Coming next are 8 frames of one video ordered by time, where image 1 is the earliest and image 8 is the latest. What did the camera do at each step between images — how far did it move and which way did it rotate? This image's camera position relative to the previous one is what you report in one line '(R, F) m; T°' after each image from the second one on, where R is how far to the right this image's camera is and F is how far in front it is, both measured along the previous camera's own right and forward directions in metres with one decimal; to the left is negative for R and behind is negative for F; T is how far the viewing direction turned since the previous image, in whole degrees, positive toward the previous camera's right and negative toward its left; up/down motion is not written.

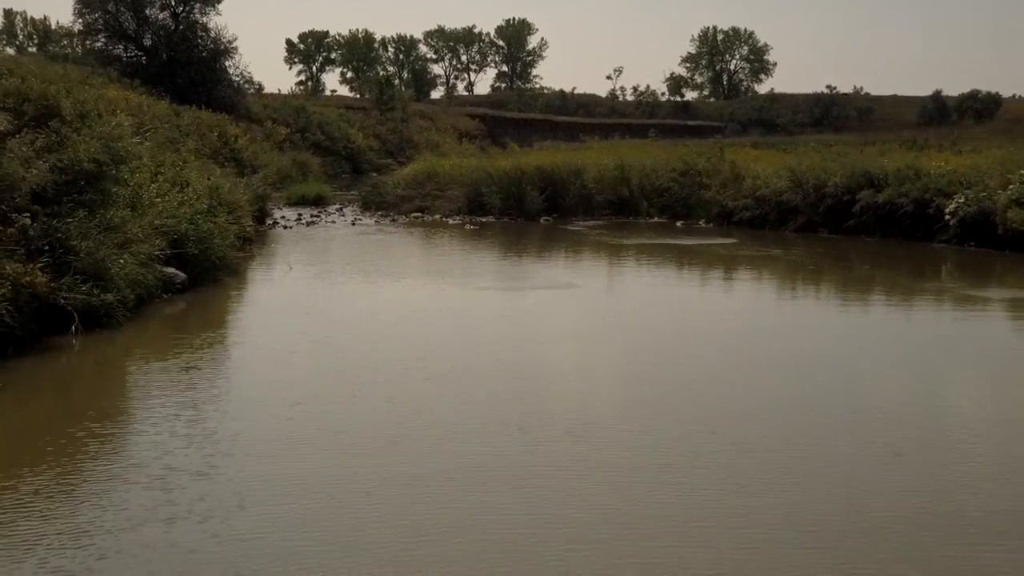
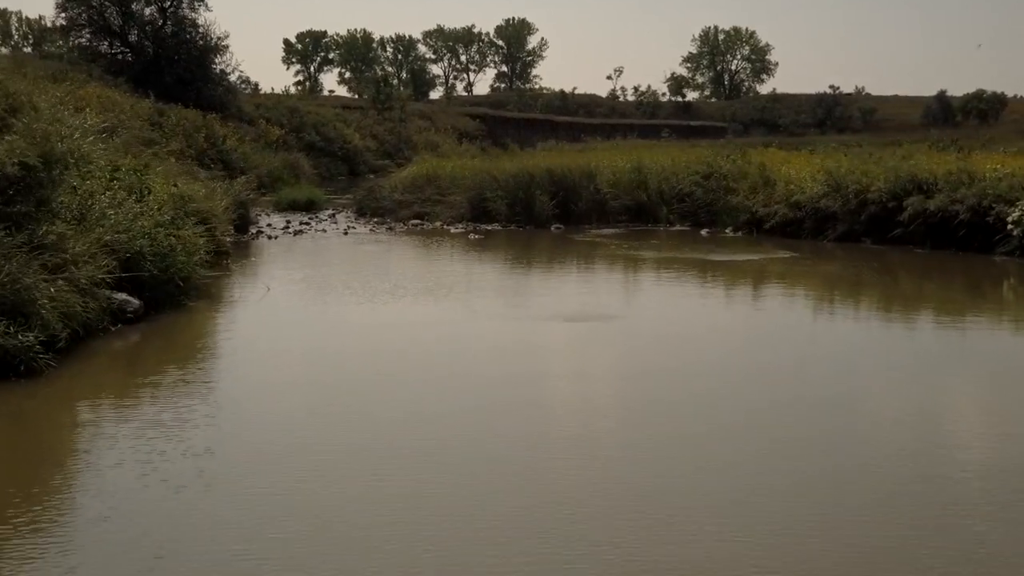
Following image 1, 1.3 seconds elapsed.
(-0.1, +1.4) m; 0°
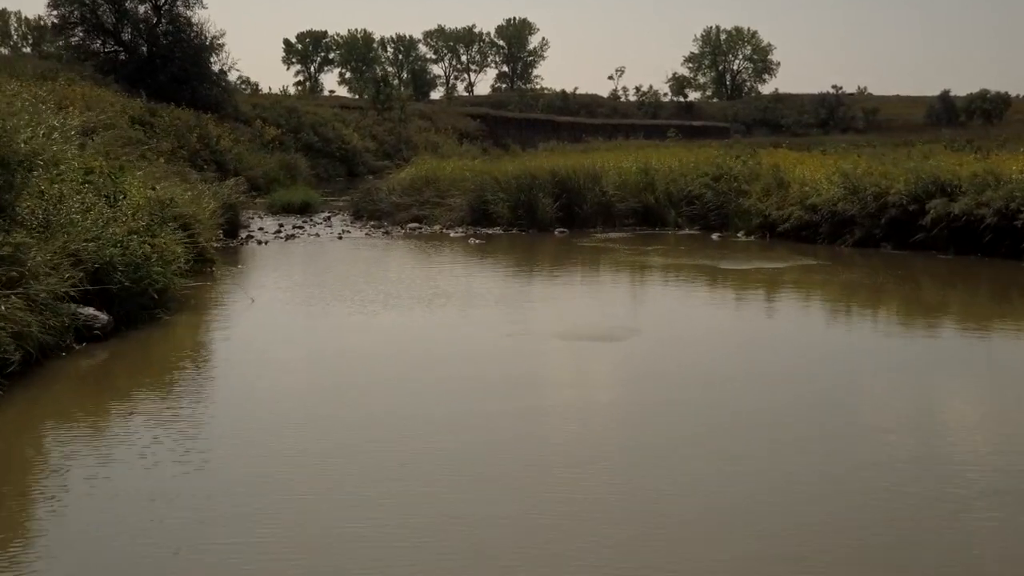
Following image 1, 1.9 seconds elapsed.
(0.0, +0.6) m; 0°
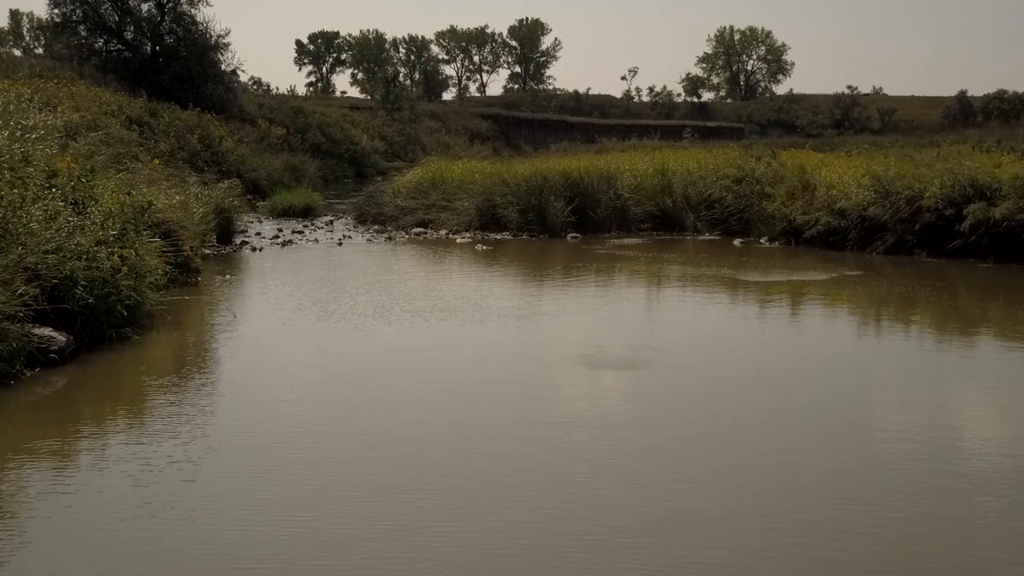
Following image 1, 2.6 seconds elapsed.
(0.0, +0.7) m; -1°
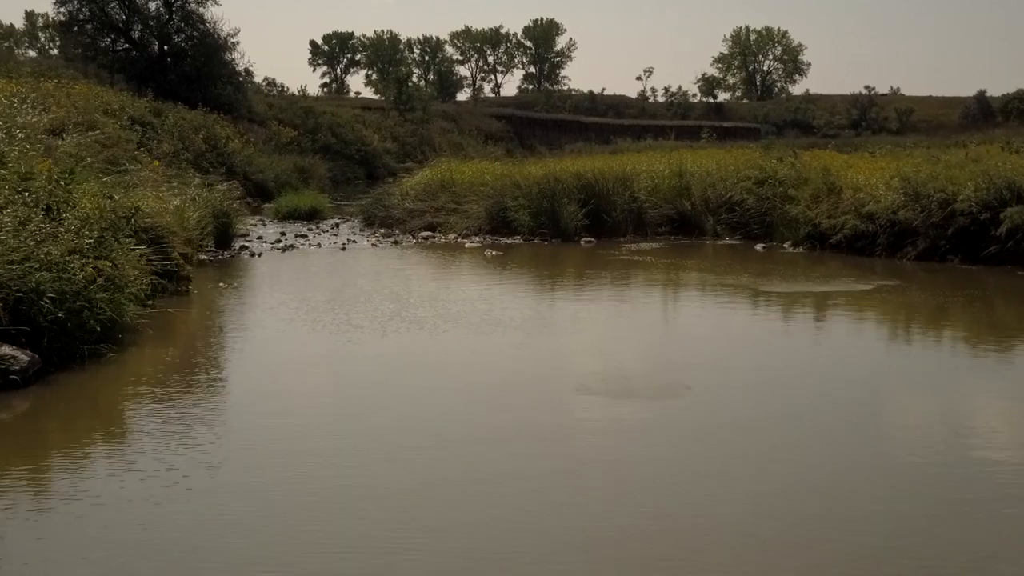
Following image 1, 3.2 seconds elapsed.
(0.0, +0.5) m; -1°
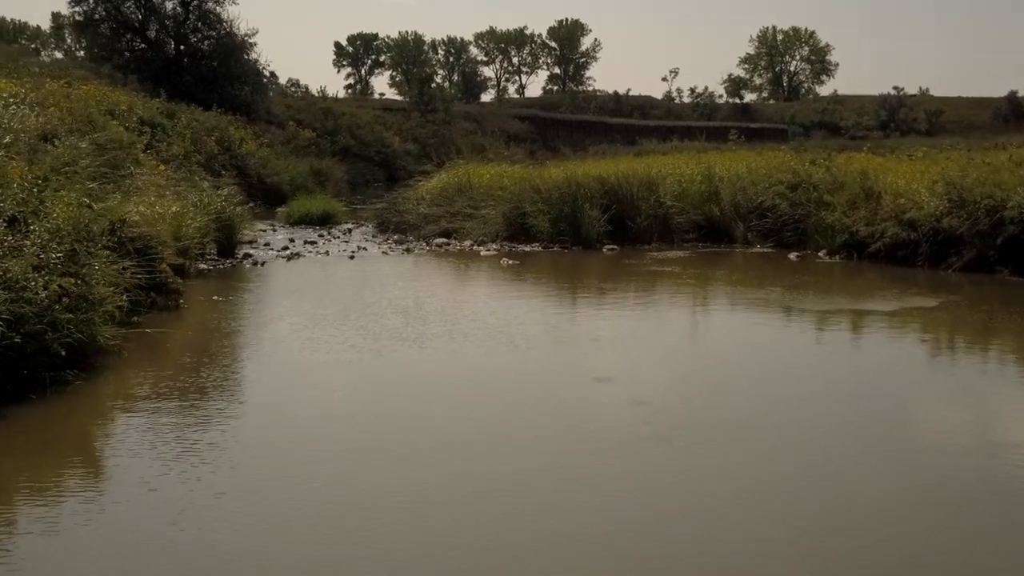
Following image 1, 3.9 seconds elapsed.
(+0.1, +0.7) m; -1°
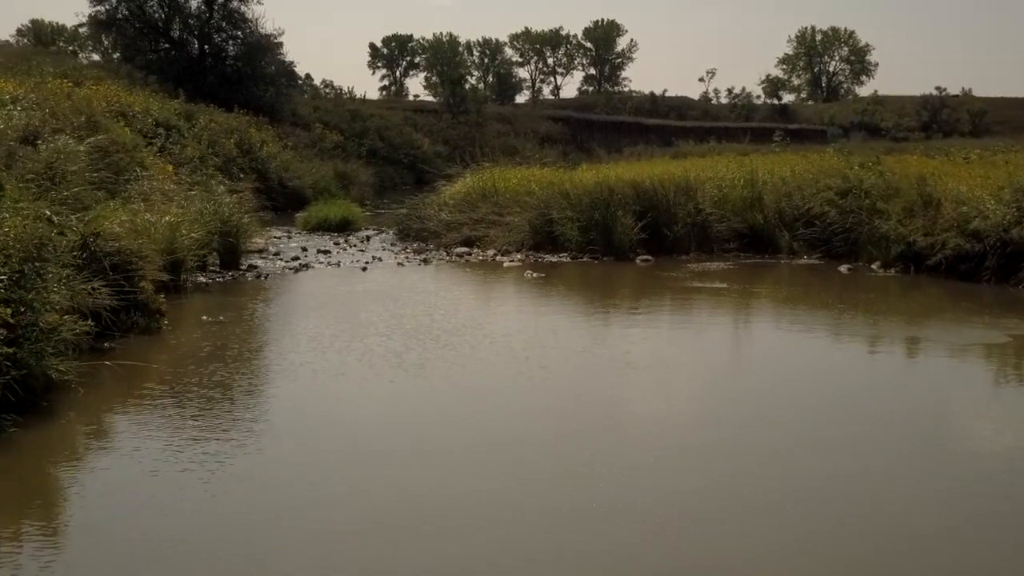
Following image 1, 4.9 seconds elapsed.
(+0.1, +0.9) m; -2°
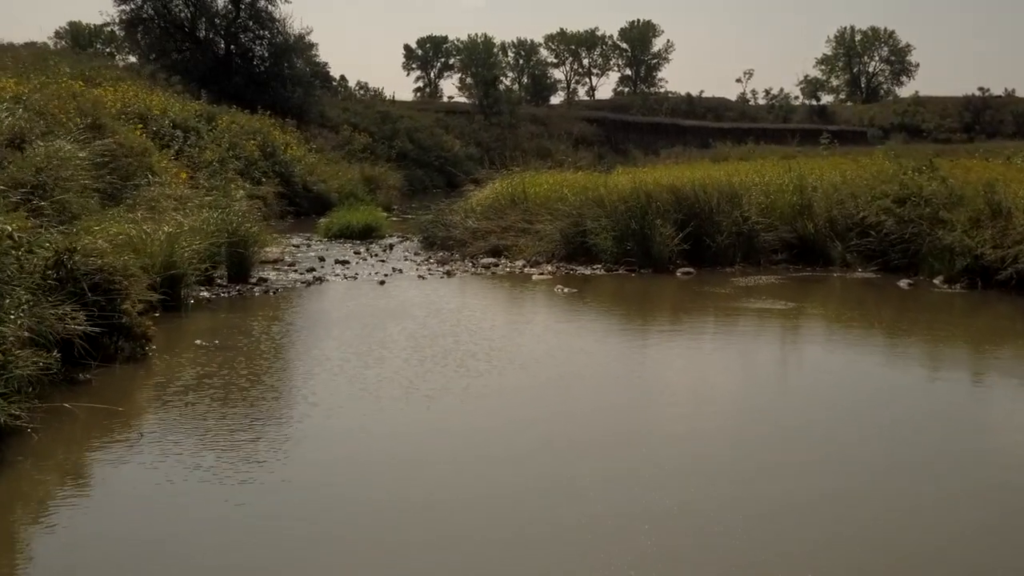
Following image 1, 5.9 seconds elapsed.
(0.0, +0.8) m; -2°
